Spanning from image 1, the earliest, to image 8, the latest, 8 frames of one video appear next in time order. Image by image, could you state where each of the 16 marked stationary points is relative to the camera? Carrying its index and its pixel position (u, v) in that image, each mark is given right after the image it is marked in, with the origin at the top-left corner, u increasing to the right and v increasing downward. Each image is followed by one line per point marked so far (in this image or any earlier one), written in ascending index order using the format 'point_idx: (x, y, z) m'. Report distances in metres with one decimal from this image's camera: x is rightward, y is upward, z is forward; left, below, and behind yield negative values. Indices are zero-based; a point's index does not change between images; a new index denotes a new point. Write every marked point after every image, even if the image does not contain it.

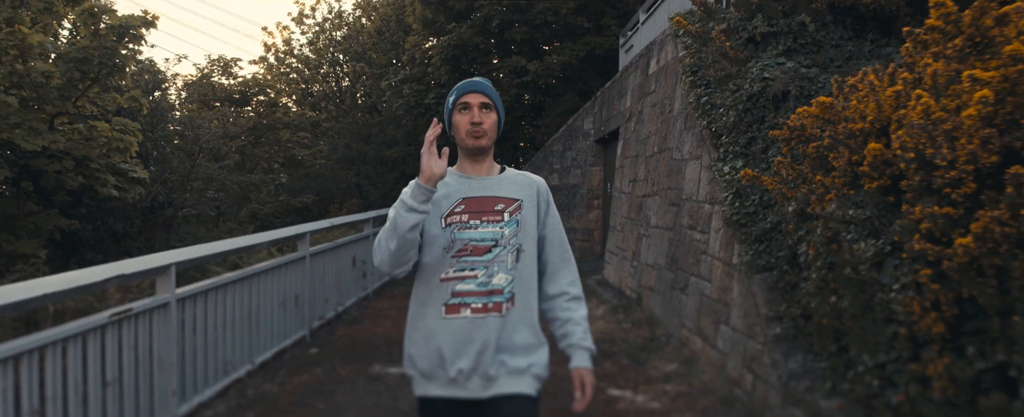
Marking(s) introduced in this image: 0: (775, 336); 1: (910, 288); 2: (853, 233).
0: (+1.8, -0.9, +3.7) m
1: (+1.9, -0.4, +2.6) m
2: (+1.9, -0.1, +3.0) m
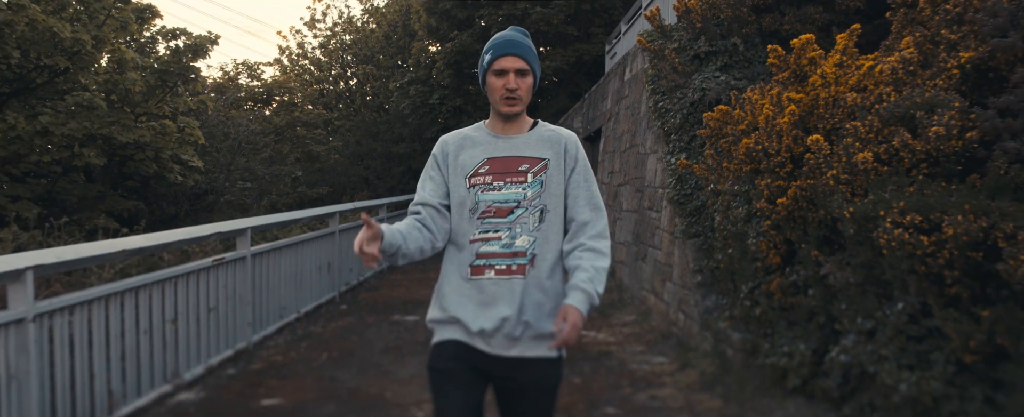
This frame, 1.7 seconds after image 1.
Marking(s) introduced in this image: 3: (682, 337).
0: (+1.7, -0.7, +5.0) m
1: (+1.8, -0.2, +3.8) m
2: (+1.8, +0.1, +4.3) m
3: (+1.6, -1.2, +5.1) m
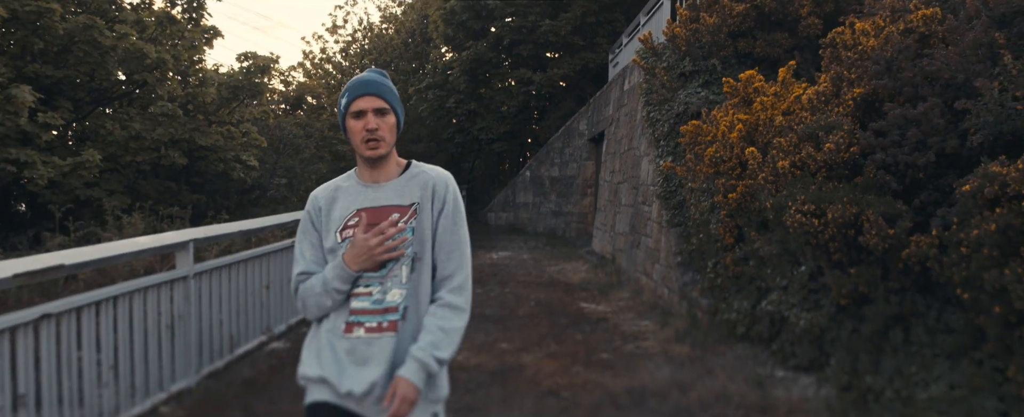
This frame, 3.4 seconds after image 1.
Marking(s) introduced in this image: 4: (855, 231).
0: (+1.9, -0.6, +6.1) m
1: (+1.9, -0.1, +5.0) m
2: (+2.0, +0.1, +5.5) m
3: (+1.8, -1.2, +6.3) m
4: (+2.3, -0.2, +3.6) m
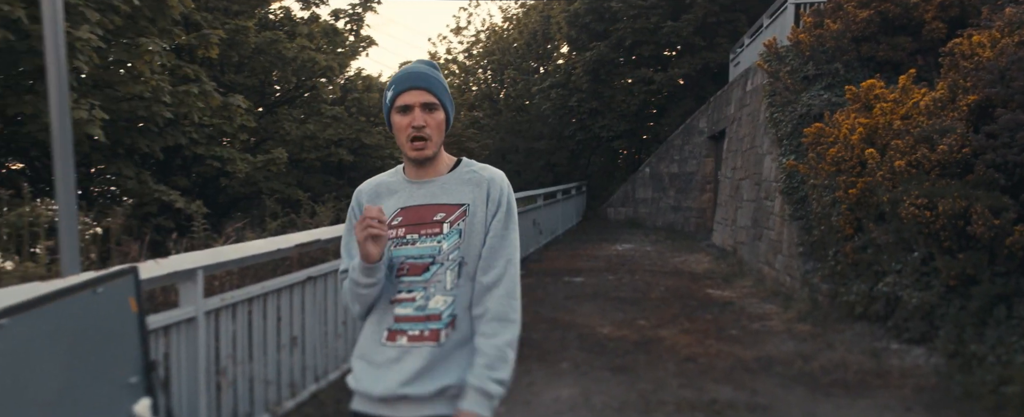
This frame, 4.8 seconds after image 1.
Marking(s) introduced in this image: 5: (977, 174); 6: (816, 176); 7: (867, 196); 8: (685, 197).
0: (+3.6, -0.5, +6.7) m
1: (+3.4, -0.1, +5.6) m
2: (+3.6, +0.2, +6.1) m
3: (+3.5, -1.1, +6.9) m
4: (+3.5, -0.1, +4.2) m
5: (+3.7, +0.3, +4.3) m
6: (+3.6, +0.4, +6.4) m
7: (+3.4, +0.1, +5.2) m
8: (+5.1, +0.3, +15.8) m
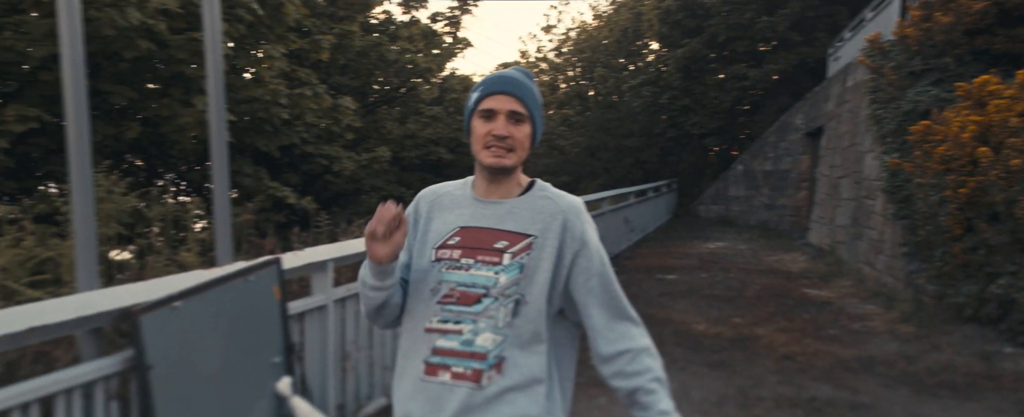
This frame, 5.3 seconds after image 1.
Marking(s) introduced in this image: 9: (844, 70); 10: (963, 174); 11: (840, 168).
0: (+4.8, -0.5, +6.6) m
1: (+4.5, -0.1, +5.5) m
2: (+4.7, +0.2, +5.9) m
3: (+4.8, -1.1, +6.8) m
4: (+4.4, -0.1, +4.1) m
5: (+4.6, +0.3, +4.2) m
6: (+4.8, +0.4, +6.2) m
7: (+4.4, +0.1, +5.1) m
8: (+7.6, +0.4, +15.3) m
9: (+6.4, +2.7, +10.4) m
10: (+4.4, +0.3, +5.3) m
11: (+6.2, +0.8, +10.2) m
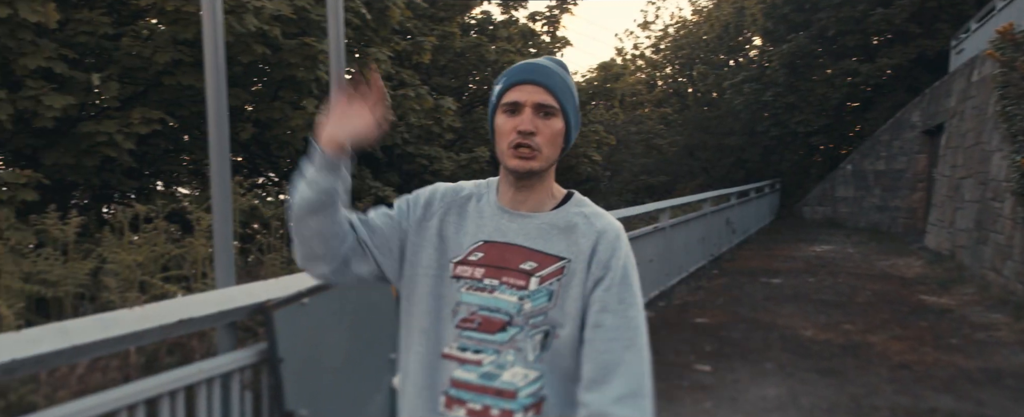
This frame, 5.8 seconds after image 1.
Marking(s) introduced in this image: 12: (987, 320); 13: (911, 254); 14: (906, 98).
0: (+6.0, -0.6, +6.2) m
1: (+5.6, -0.1, +5.1) m
2: (+5.9, +0.1, +5.5) m
3: (+6.0, -1.1, +6.4) m
4: (+5.4, -0.2, +3.7) m
5: (+5.6, +0.2, +3.8) m
6: (+6.0, +0.4, +5.8) m
7: (+5.5, +0.1, +4.7) m
8: (+9.6, +0.4, +14.6) m
9: (+8.0, +2.7, +9.8) m
10: (+5.6, +0.3, +4.9) m
11: (+7.7, +0.8, +9.6) m
12: (+5.4, -1.3, +6.1) m
13: (+7.1, -0.8, +10.0) m
14: (+11.5, +3.7, +17.4) m
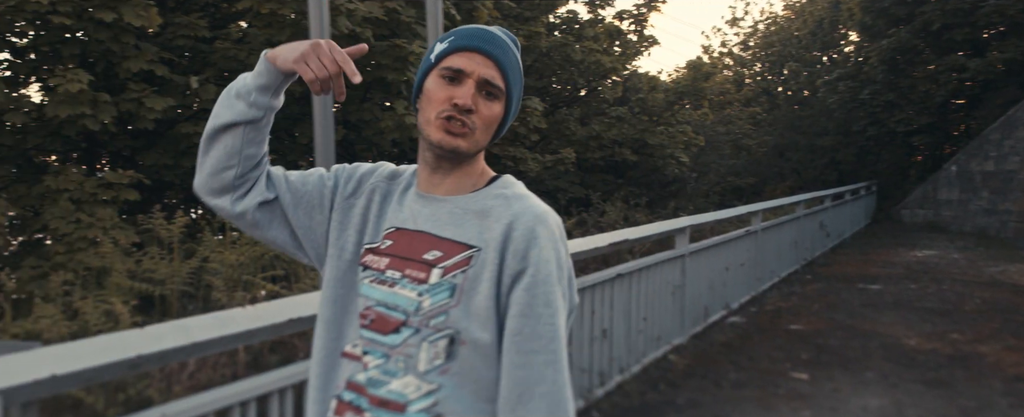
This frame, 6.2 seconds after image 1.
0: (+7.1, -0.6, +5.7) m
1: (+6.7, -0.2, +4.7) m
2: (+6.9, +0.1, +5.1) m
3: (+7.1, -1.2, +6.0) m
4: (+6.4, -0.2, +3.3) m
5: (+6.6, +0.2, +3.4) m
6: (+7.0, +0.3, +5.4) m
7: (+6.6, 0.0, +4.3) m
8: (+11.1, +0.4, +14.0) m
9: (+9.3, +2.7, +9.3) m
10: (+6.6, +0.2, +4.5) m
11: (+9.0, +0.7, +9.1) m
12: (+6.5, -1.3, +5.7) m
13: (+8.4, -0.9, +9.6) m
14: (+13.2, +3.7, +16.7) m
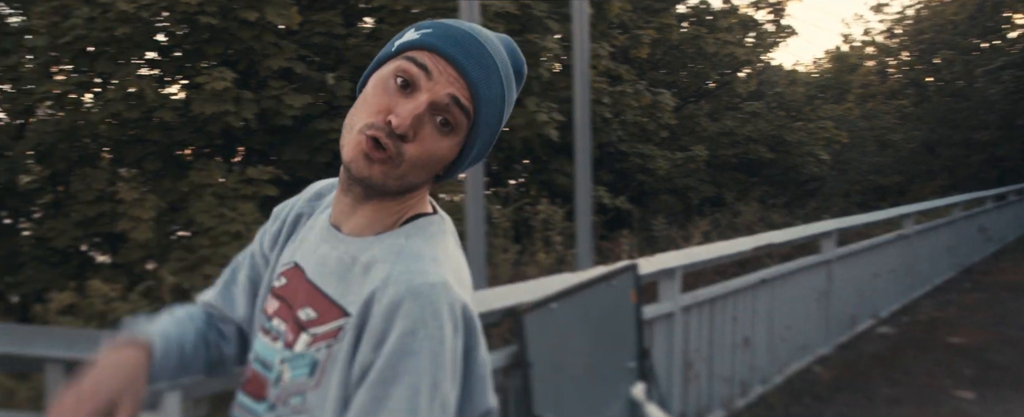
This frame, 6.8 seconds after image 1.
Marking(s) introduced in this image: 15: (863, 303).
0: (+8.6, -0.7, +5.0) m
1: (+8.1, -0.2, +4.0) m
2: (+8.4, 0.0, +4.4) m
3: (+8.6, -1.2, +5.2) m
4: (+7.7, -0.3, +2.6) m
5: (+8.0, +0.1, +2.7) m
6: (+8.5, +0.2, +4.6) m
7: (+8.0, -0.1, +3.6) m
8: (+13.2, +0.4, +12.9) m
9: (+11.1, +2.6, +8.3) m
10: (+8.0, +0.1, +3.8) m
11: (+10.8, +0.7, +8.2) m
12: (+8.0, -1.4, +5.0) m
13: (+10.2, -0.9, +8.7) m
14: (+15.5, +3.7, +15.3) m
15: (+4.4, -1.1, +6.7) m
